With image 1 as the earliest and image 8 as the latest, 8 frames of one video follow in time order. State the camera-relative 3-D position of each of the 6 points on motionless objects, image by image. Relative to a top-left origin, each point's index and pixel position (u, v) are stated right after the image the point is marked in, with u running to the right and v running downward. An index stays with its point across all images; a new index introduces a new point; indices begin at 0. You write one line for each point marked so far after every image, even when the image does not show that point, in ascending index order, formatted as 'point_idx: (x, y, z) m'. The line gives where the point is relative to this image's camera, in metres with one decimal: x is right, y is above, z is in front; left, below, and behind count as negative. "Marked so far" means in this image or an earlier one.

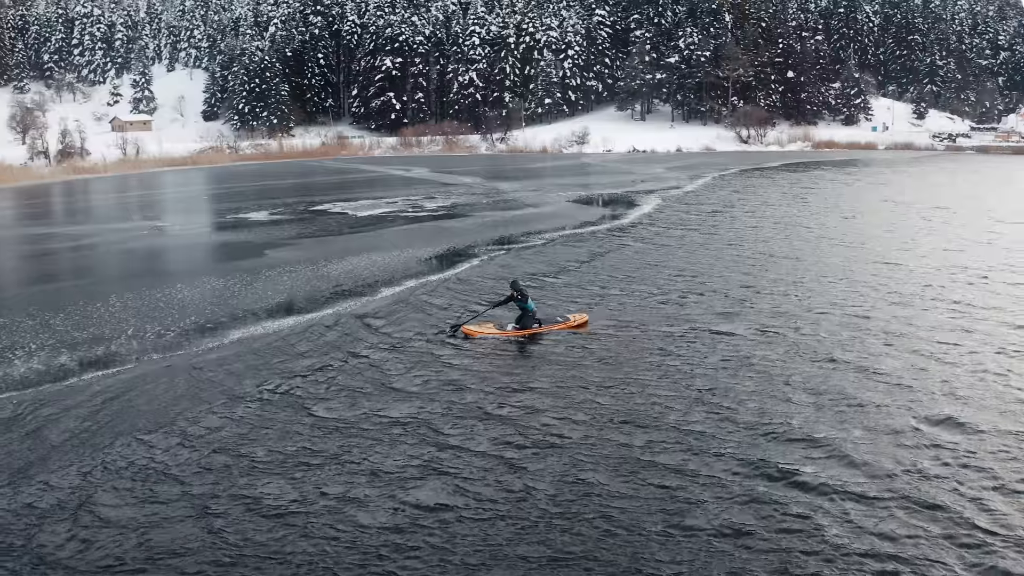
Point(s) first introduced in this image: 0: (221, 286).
0: (-3.8, 0.0, +19.2) m
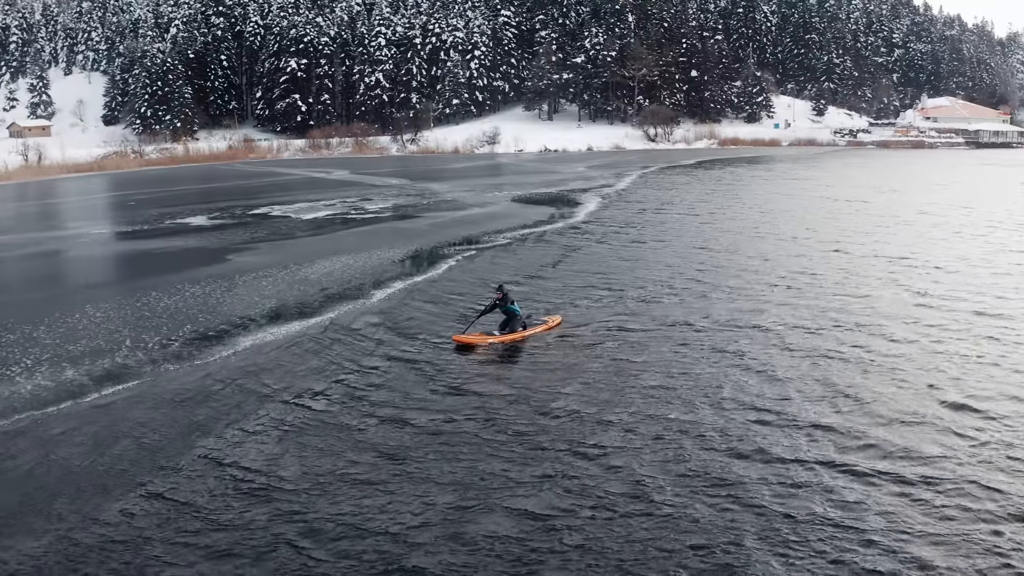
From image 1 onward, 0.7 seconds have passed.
0: (-3.9, -0.1, +18.6) m
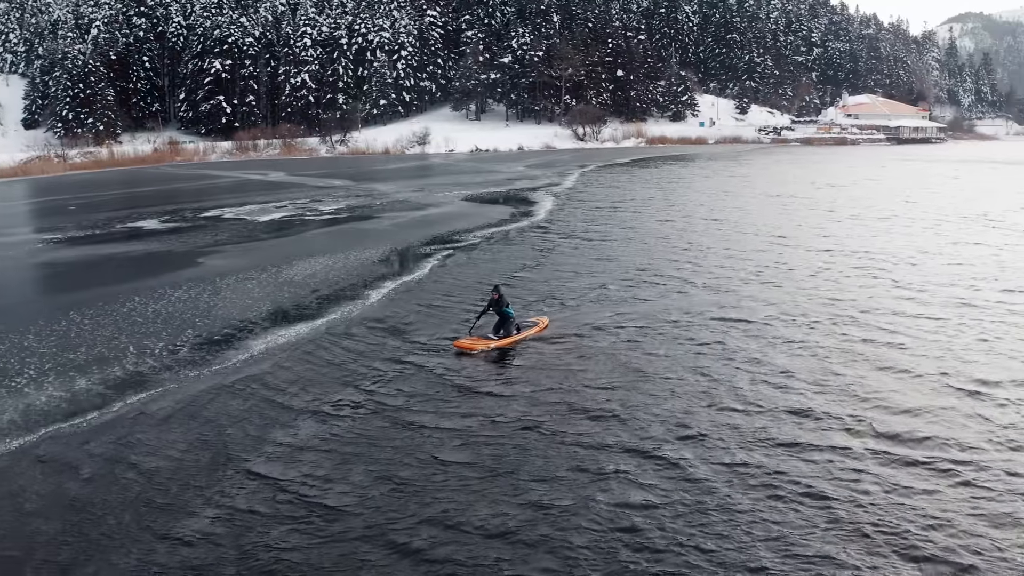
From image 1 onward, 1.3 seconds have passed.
0: (-4.0, -0.1, +18.1) m
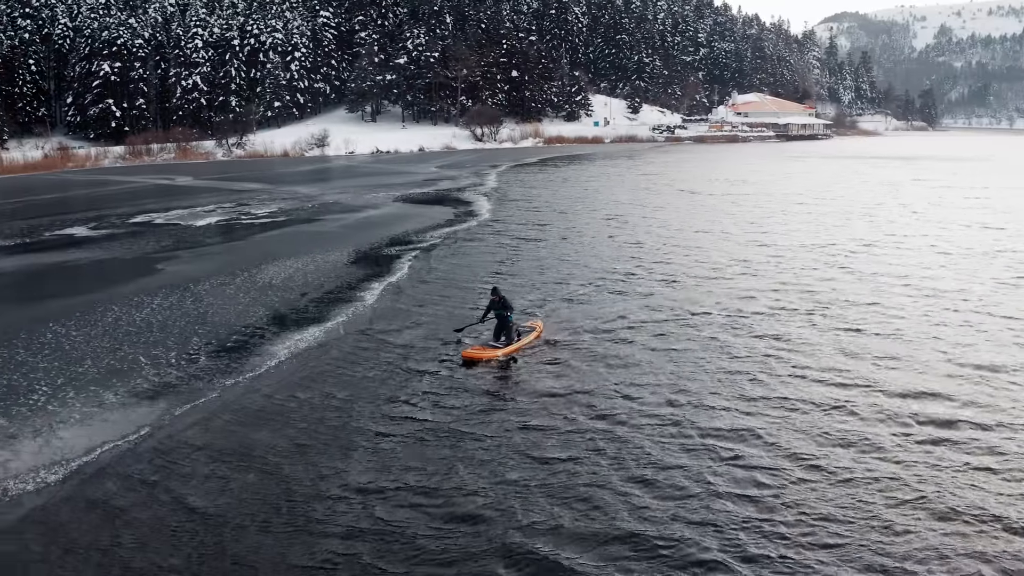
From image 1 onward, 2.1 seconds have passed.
0: (-4.1, -0.2, +17.5) m
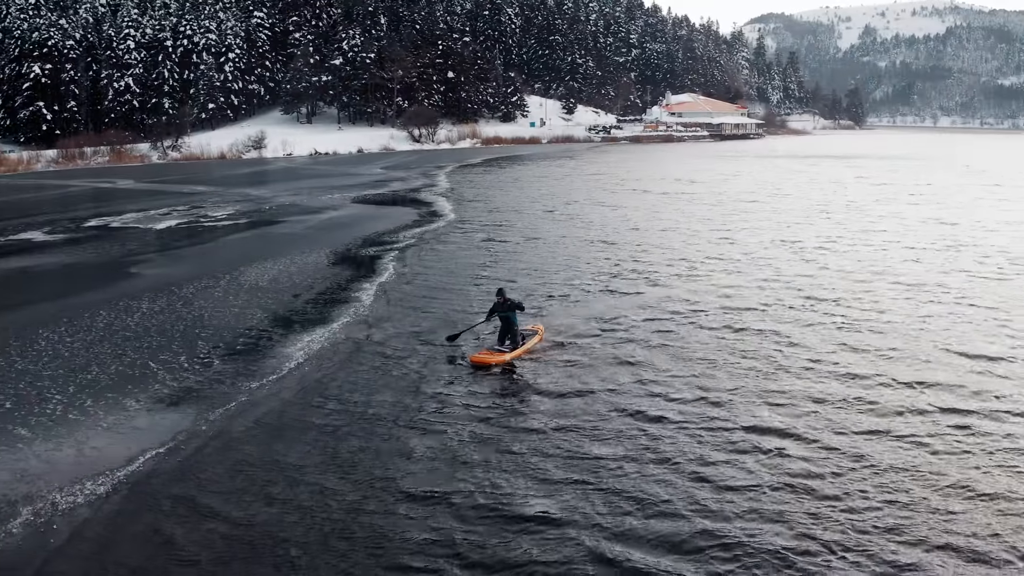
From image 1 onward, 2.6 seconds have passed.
0: (-4.1, -0.3, +17.1) m
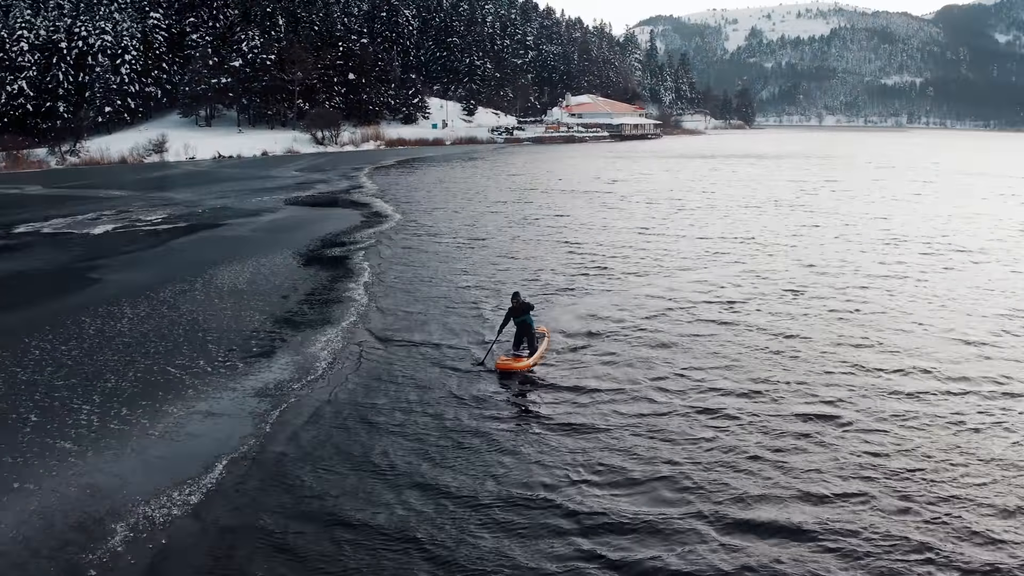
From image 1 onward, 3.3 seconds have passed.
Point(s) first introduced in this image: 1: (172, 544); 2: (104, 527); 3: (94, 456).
0: (-4.1, -0.3, +16.6) m
1: (-2.1, -1.6, +9.2) m
2: (-2.6, -1.6, +9.4) m
3: (-3.2, -1.3, +11.1) m
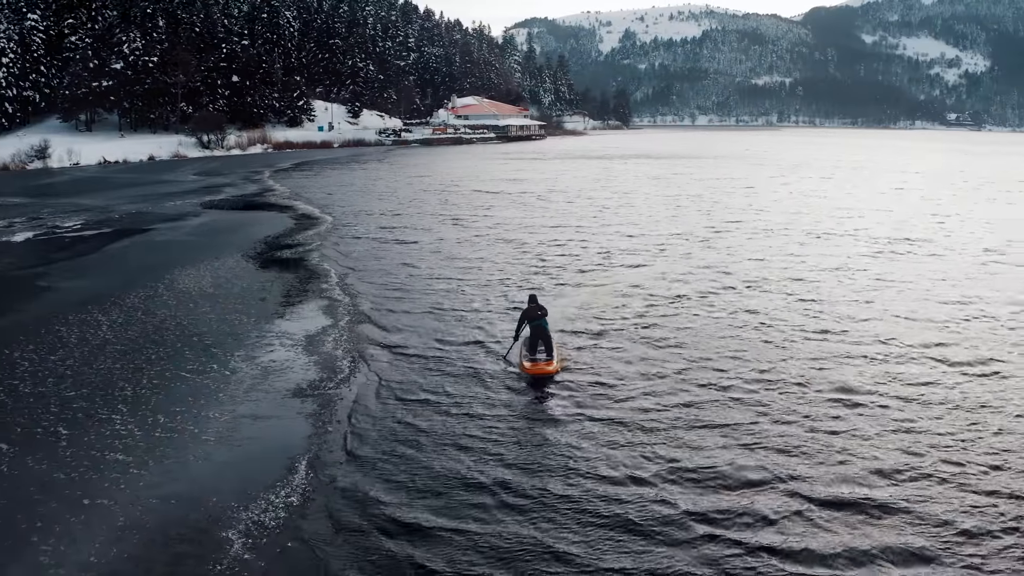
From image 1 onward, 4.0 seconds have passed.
0: (-4.2, -0.4, +16.0) m
1: (-1.3, -1.6, +8.9) m
2: (-1.9, -1.5, +9.1) m
3: (-2.6, -1.3, +10.8) m
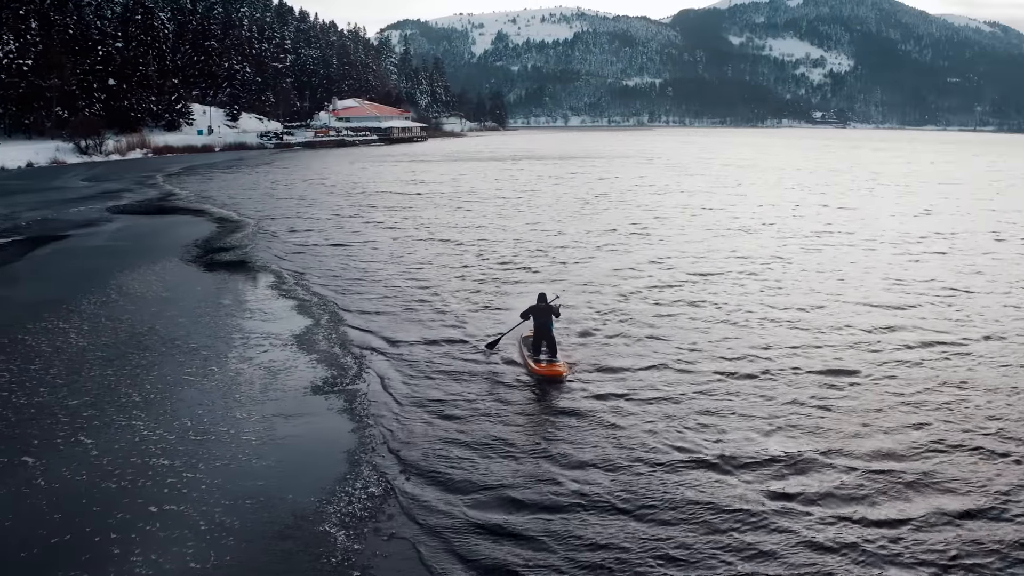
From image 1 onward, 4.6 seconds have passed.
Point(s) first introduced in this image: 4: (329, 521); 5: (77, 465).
0: (-4.5, -0.4, +15.6) m
1: (-0.7, -1.6, +8.9) m
2: (-1.3, -1.5, +9.0) m
3: (-2.2, -1.3, +10.6) m
4: (-1.2, -1.5, +9.2) m
5: (-3.2, -1.3, +10.7) m
